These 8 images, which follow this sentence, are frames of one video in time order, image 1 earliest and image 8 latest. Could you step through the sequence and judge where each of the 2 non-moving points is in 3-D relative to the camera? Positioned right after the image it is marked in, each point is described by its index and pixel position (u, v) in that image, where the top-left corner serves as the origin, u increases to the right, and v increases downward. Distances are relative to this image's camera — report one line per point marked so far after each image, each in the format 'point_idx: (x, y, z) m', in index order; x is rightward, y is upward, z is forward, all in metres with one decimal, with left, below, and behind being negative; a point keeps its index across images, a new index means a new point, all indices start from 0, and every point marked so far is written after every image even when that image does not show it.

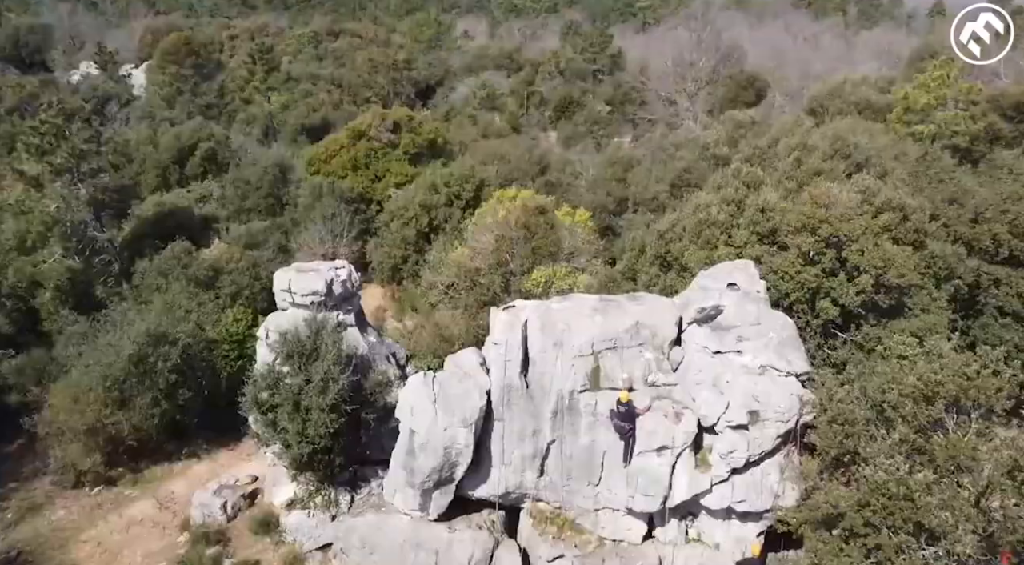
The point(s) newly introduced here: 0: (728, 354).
0: (+5.1, -1.7, +18.9) m
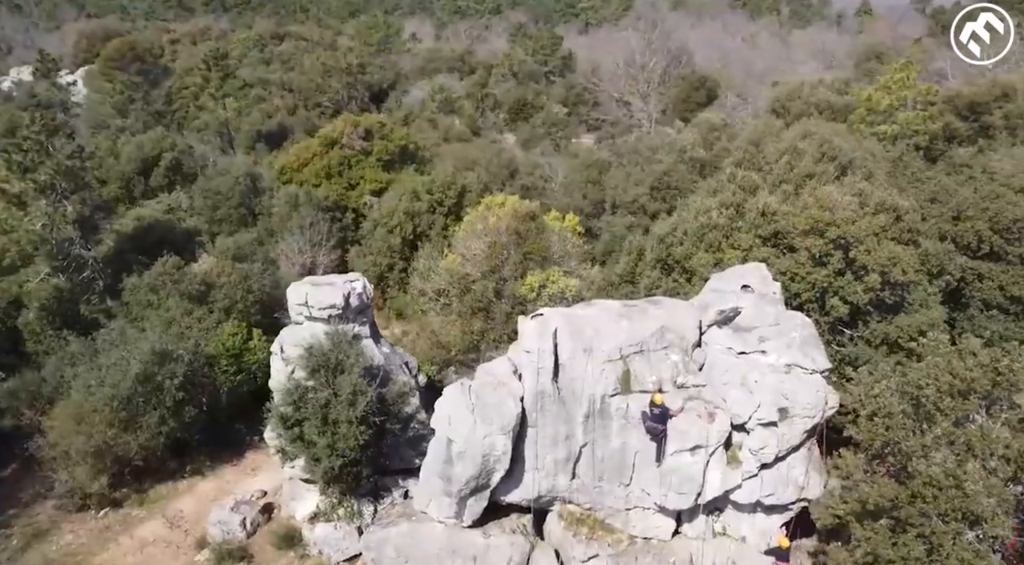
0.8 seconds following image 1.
0: (+5.9, -1.8, +19.8) m
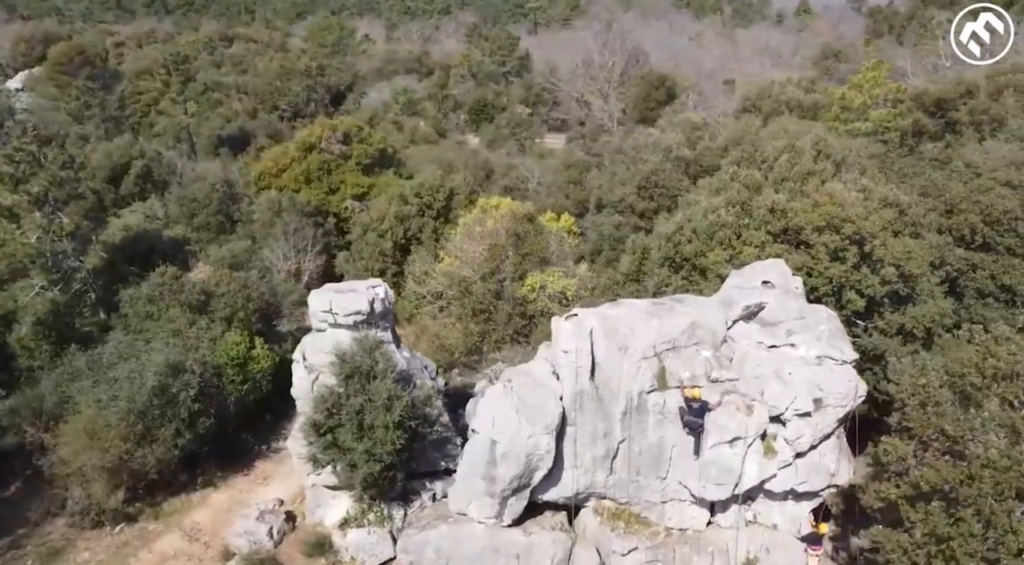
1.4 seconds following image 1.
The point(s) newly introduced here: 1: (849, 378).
0: (+6.9, -1.7, +20.5) m
1: (+8.3, -2.4, +19.8) m
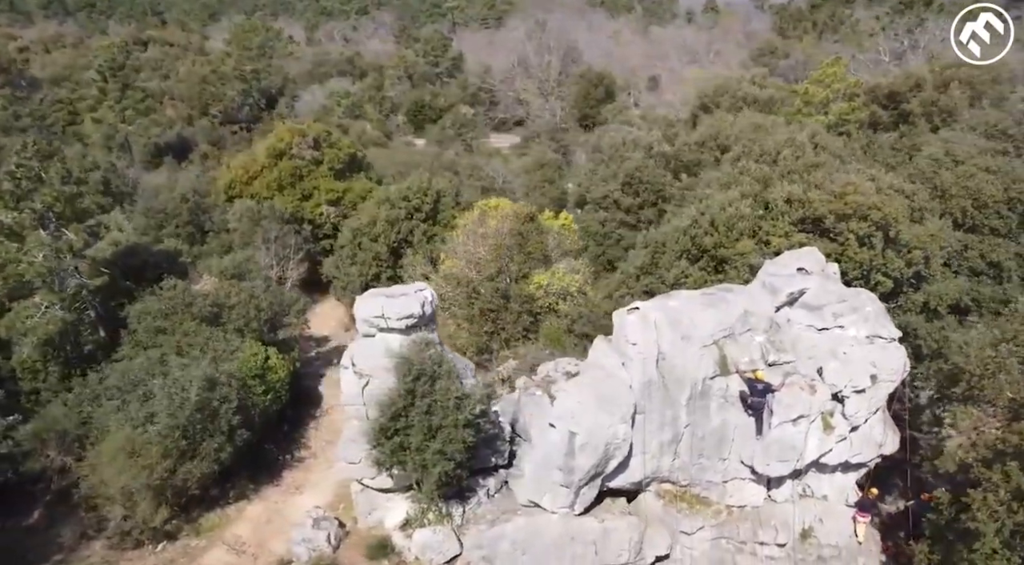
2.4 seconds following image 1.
0: (+8.8, -1.3, +22.0) m
1: (+10.2, -1.9, +21.4) m
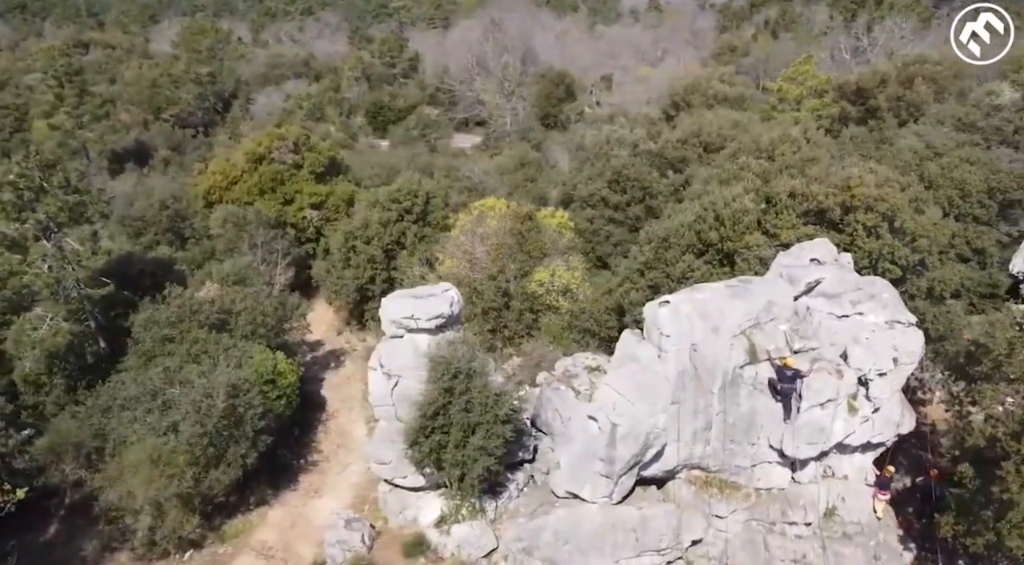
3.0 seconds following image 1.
0: (+9.8, -1.0, +23.1) m
1: (+11.3, -1.6, +22.5) m
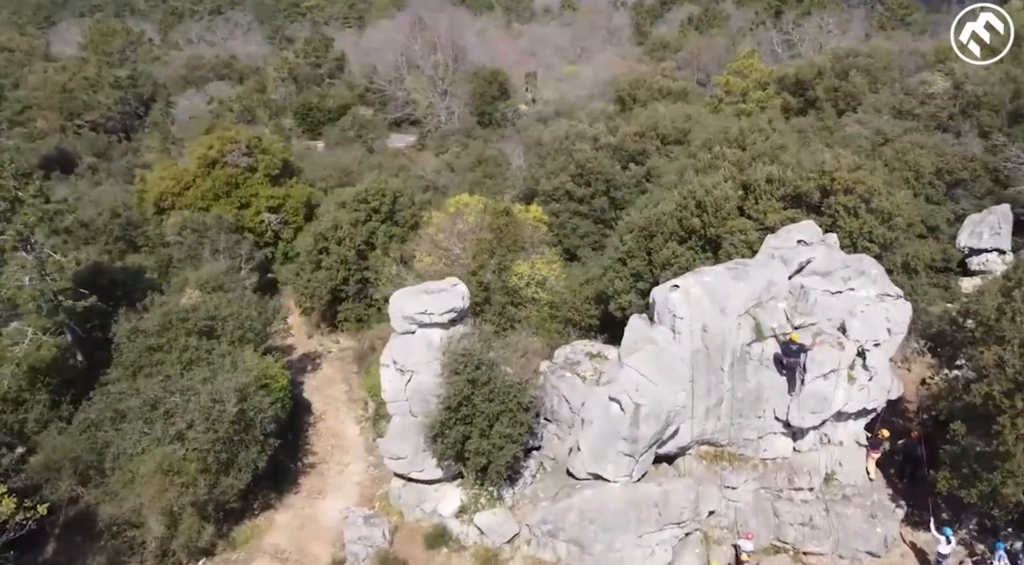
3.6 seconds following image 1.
0: (+10.2, -0.3, +24.7) m
1: (+11.8, -0.9, +24.3) m
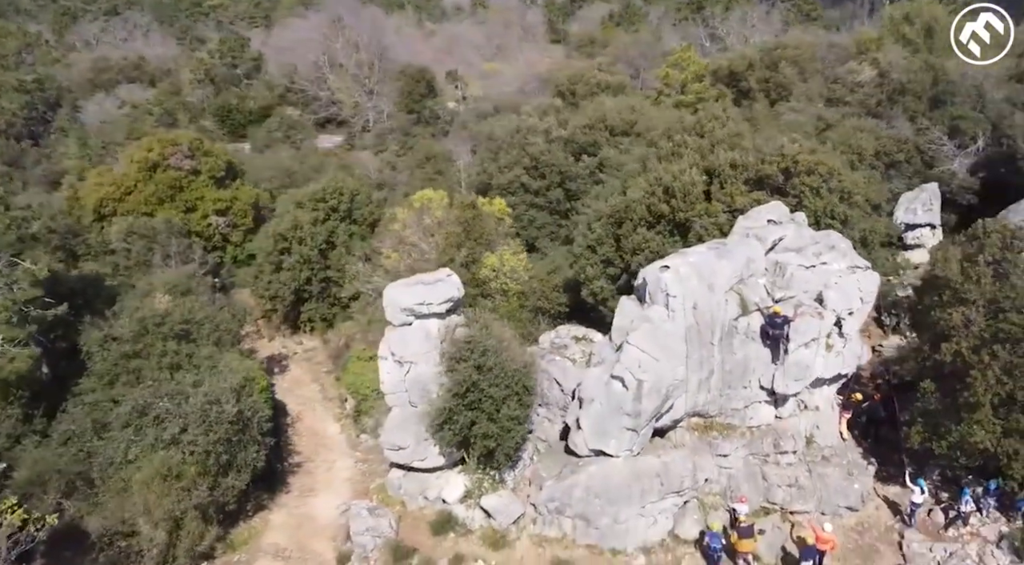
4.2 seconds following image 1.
0: (+10.1, +0.5, +26.4) m
1: (+11.7, 0.0, +26.2) m
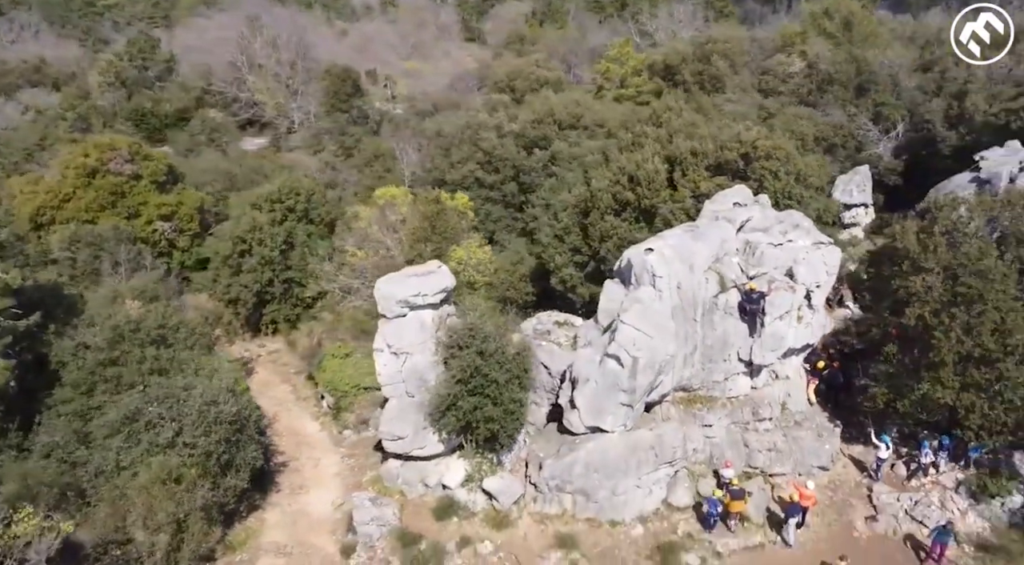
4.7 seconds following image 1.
0: (+9.6, +1.3, +28.3) m
1: (+11.3, +0.9, +28.2) m
